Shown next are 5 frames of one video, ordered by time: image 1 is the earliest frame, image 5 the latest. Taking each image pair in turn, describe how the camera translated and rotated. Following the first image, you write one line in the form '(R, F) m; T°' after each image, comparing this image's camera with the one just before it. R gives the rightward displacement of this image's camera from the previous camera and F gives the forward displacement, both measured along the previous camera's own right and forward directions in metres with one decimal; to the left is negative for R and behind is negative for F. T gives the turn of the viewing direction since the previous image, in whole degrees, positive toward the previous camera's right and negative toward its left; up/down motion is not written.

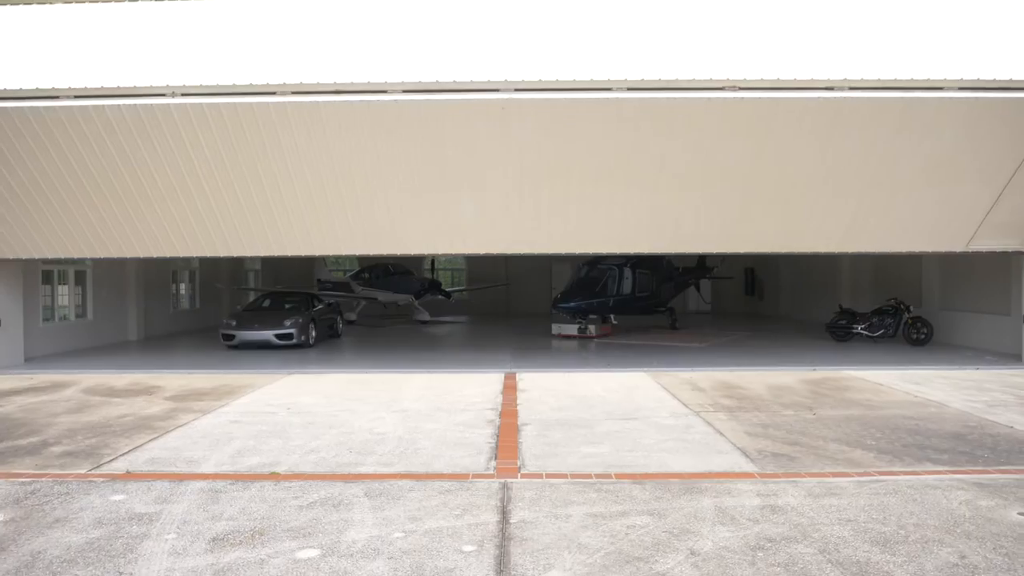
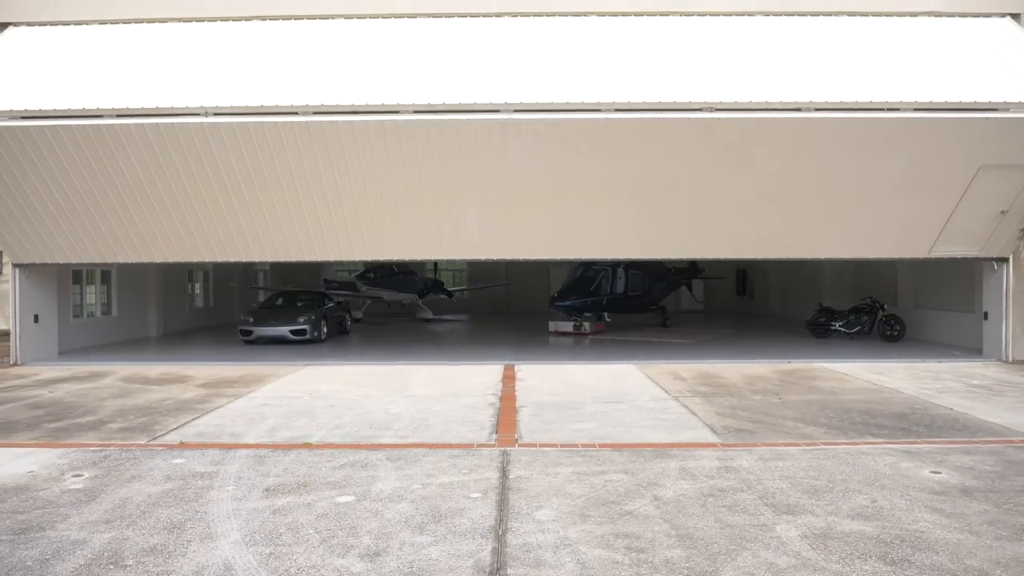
(0.0, -1.0) m; 0°
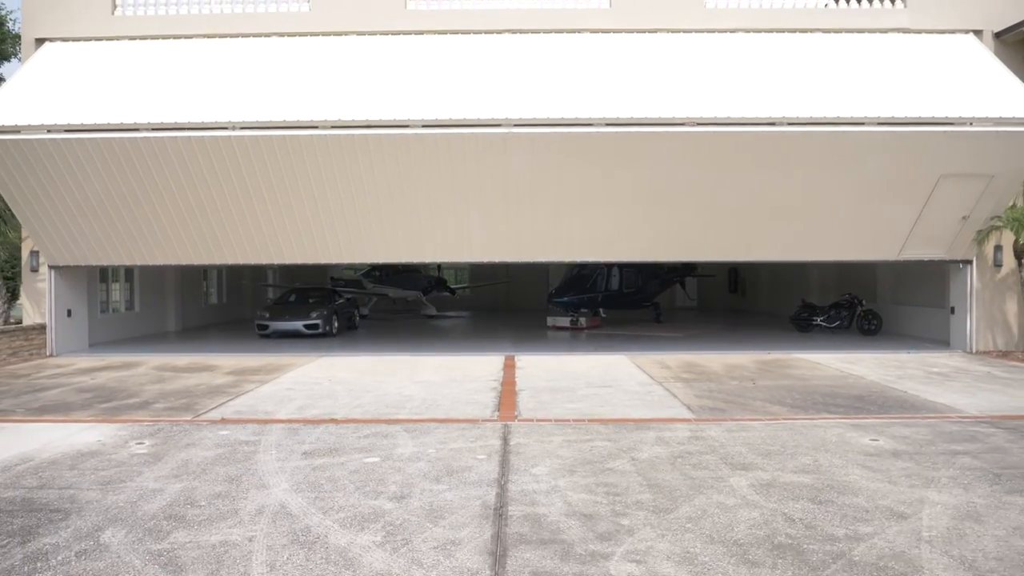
(0.0, -0.9) m; 0°
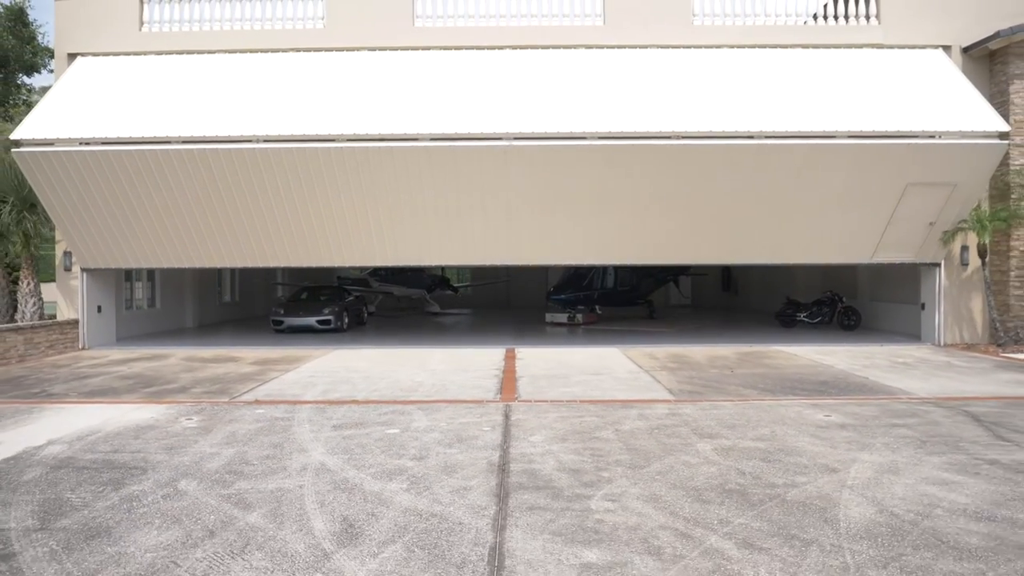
(0.0, -1.0) m; 0°
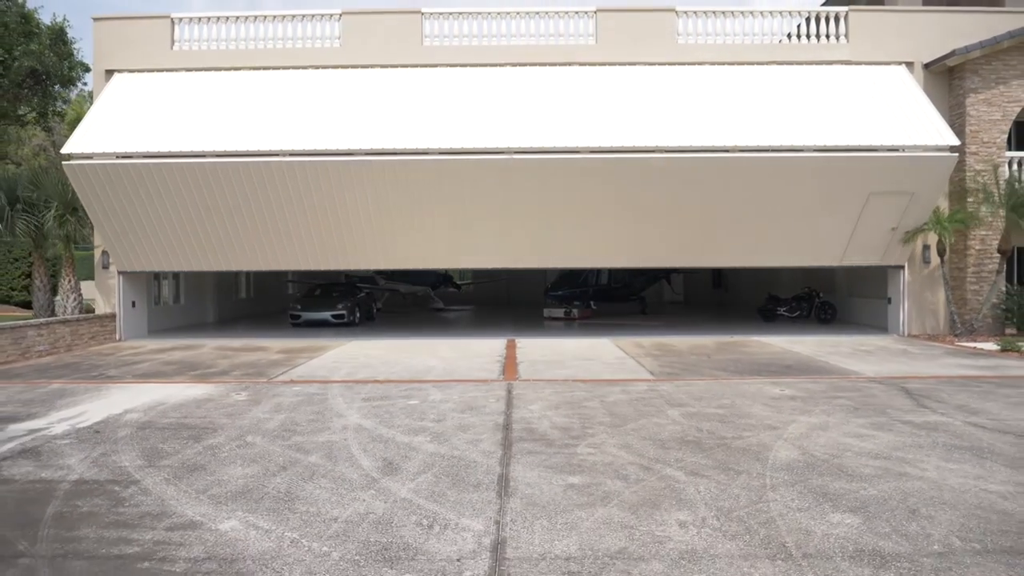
(0.0, -1.3) m; 0°
